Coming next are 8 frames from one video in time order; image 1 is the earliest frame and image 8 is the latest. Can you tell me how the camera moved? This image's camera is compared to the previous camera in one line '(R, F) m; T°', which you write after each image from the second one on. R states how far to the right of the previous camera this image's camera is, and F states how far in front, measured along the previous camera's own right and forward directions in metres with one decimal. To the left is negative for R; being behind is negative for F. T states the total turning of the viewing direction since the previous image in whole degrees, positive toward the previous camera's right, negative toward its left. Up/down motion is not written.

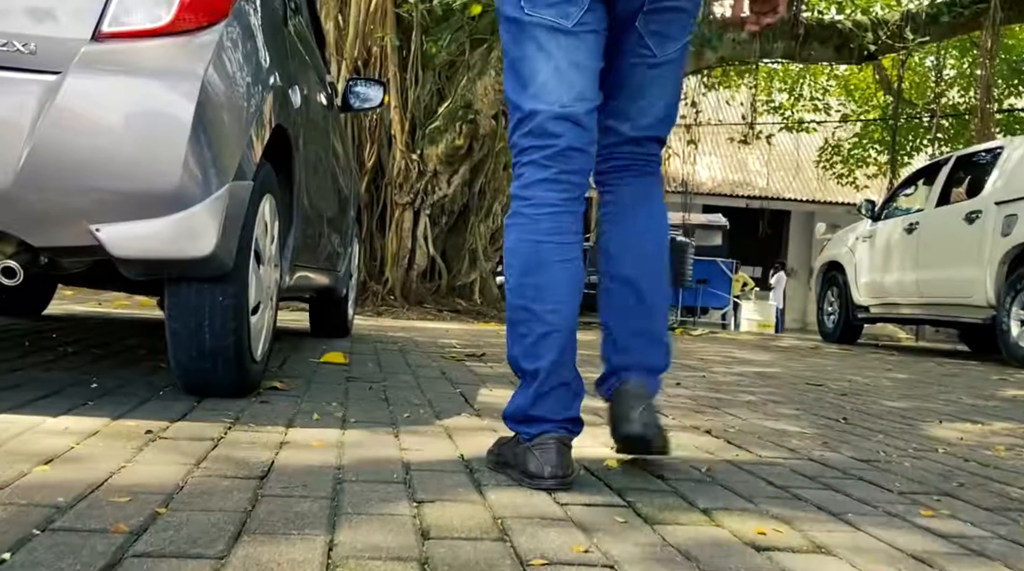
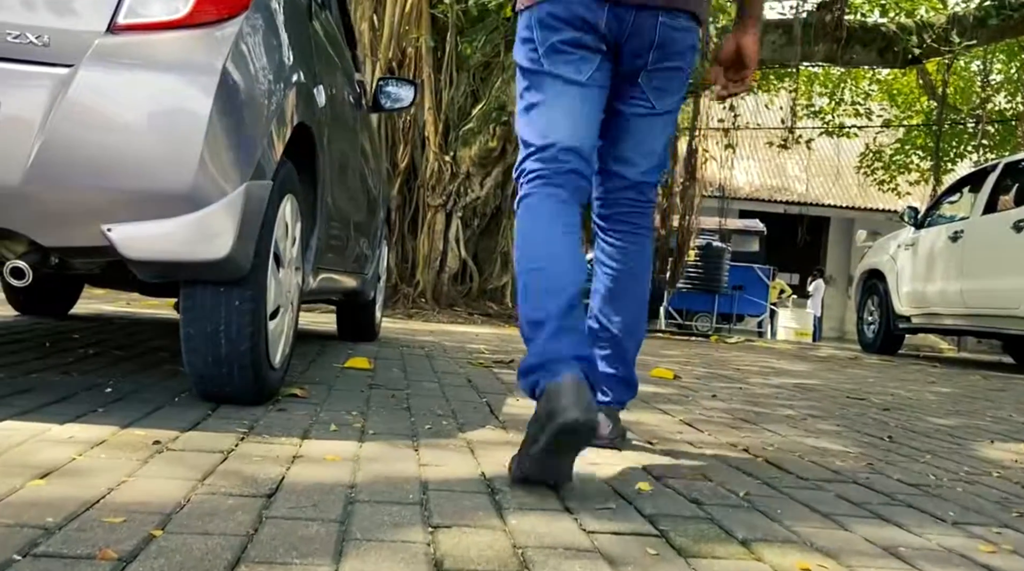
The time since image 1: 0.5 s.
(0.0, +0.1) m; -2°
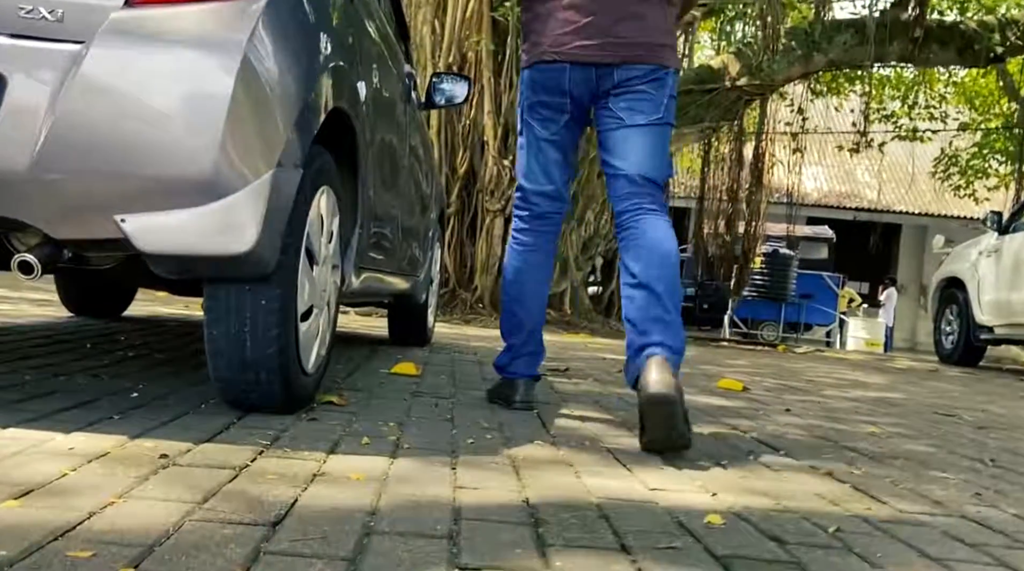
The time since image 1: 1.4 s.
(0.0, +0.3) m; -3°
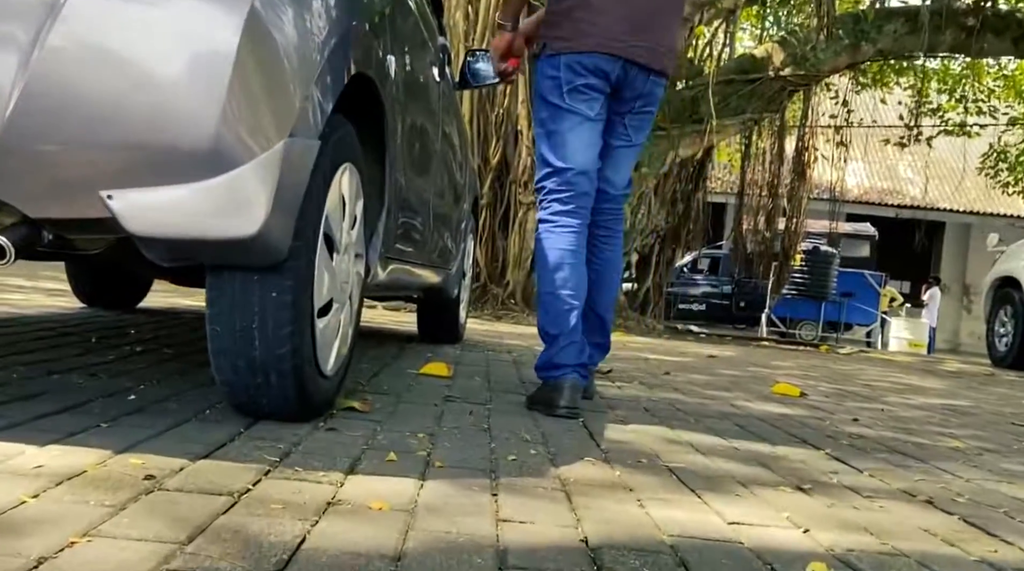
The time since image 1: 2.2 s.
(0.0, +0.4) m; -2°
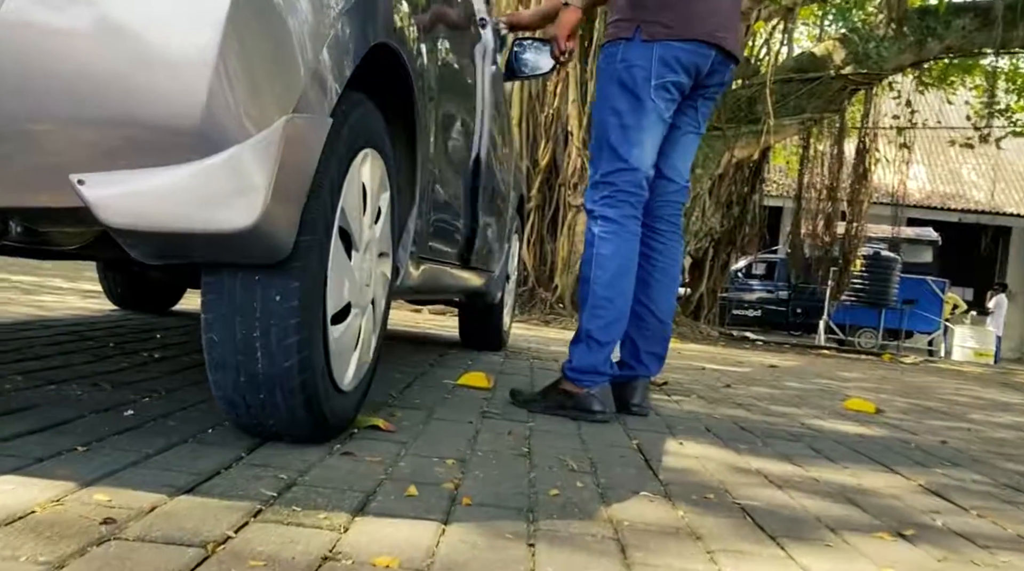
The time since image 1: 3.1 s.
(0.0, +0.4) m; -3°
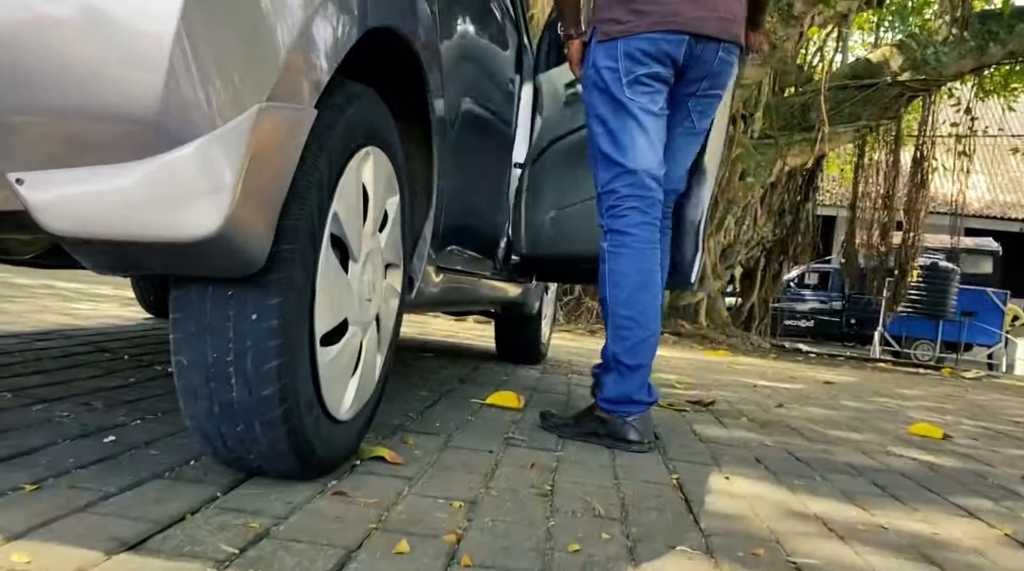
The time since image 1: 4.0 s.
(+0.1, +0.3) m; -3°
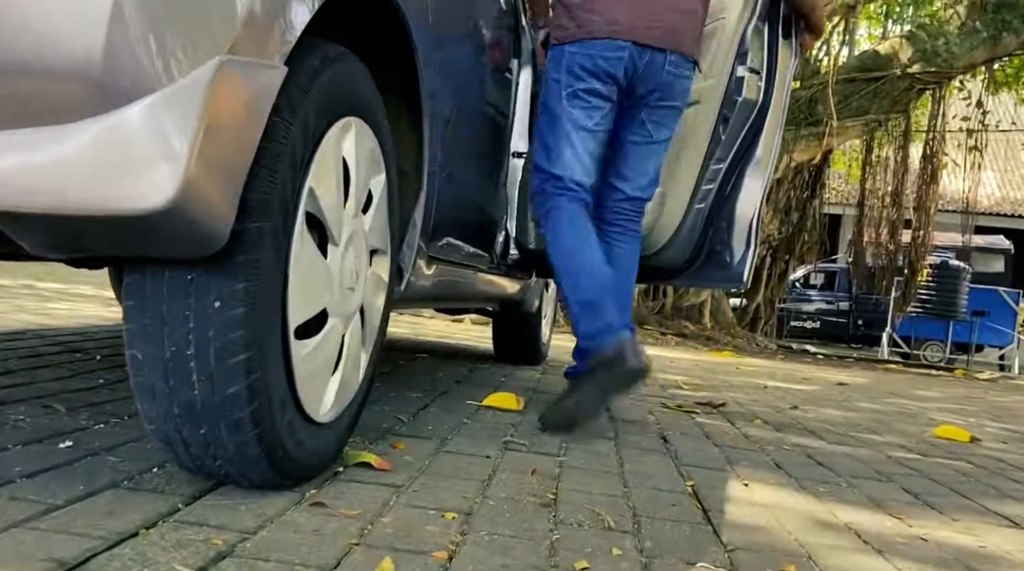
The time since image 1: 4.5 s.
(0.0, +0.2) m; 0°
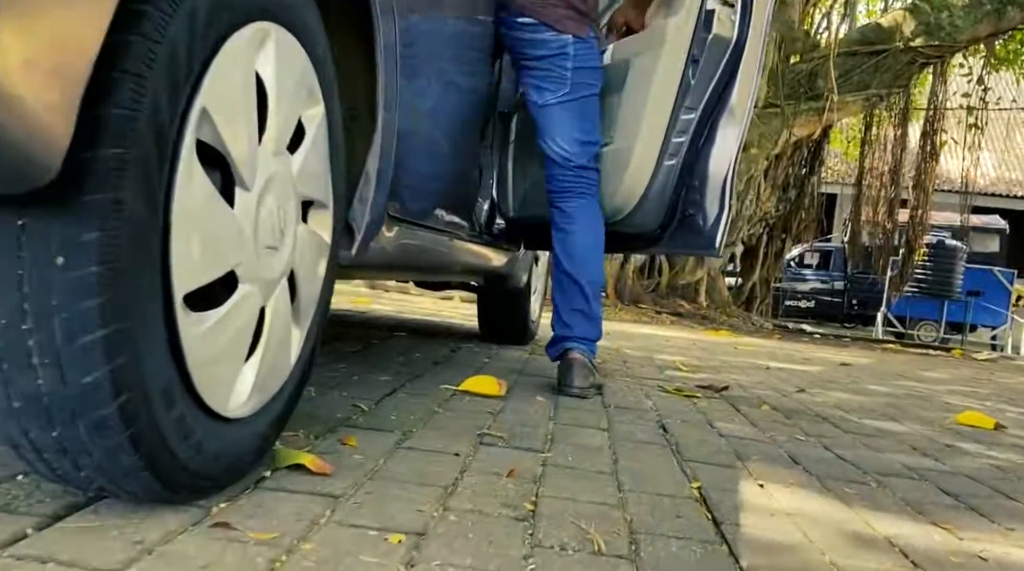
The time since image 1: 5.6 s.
(0.0, +0.4) m; 0°
